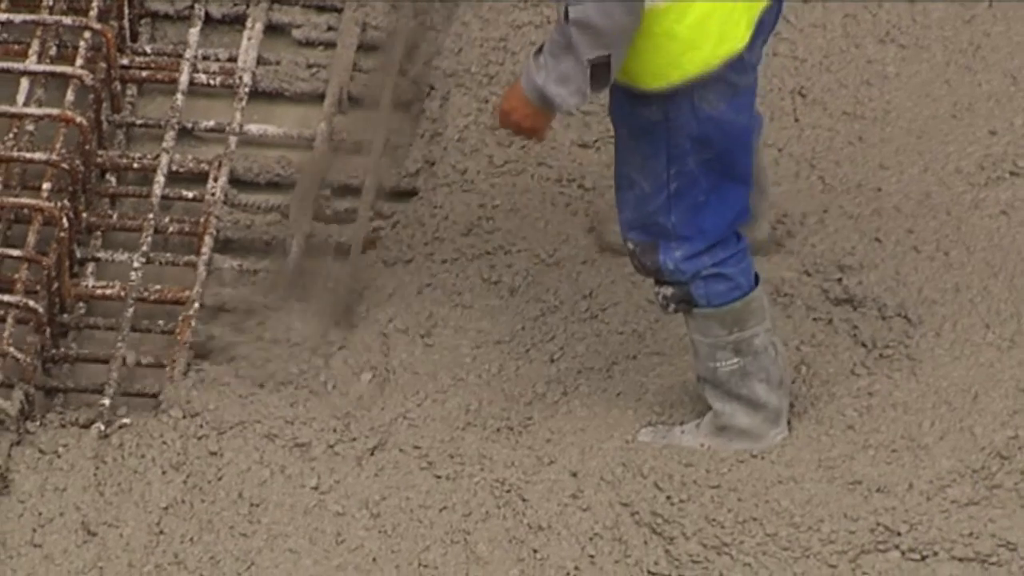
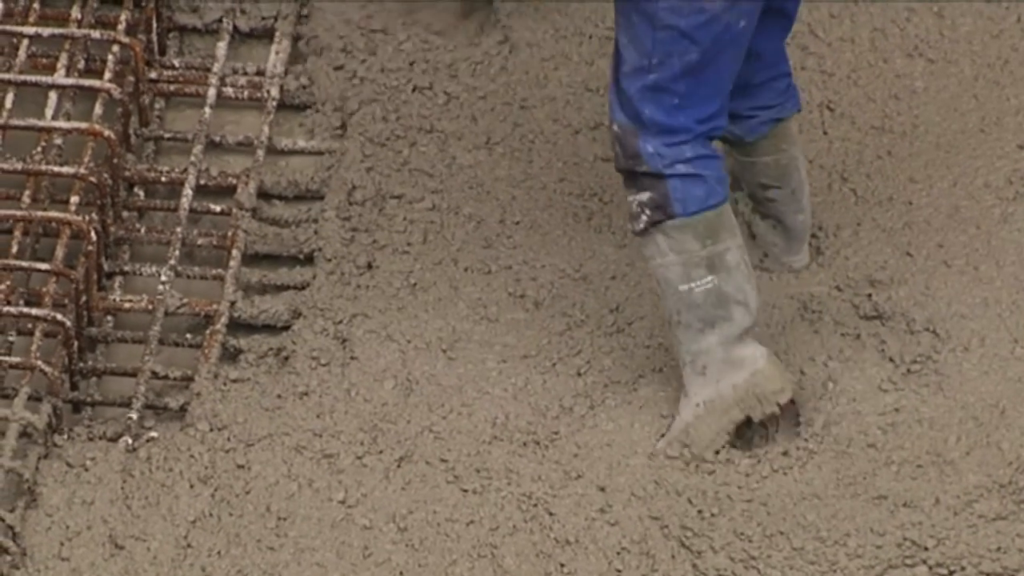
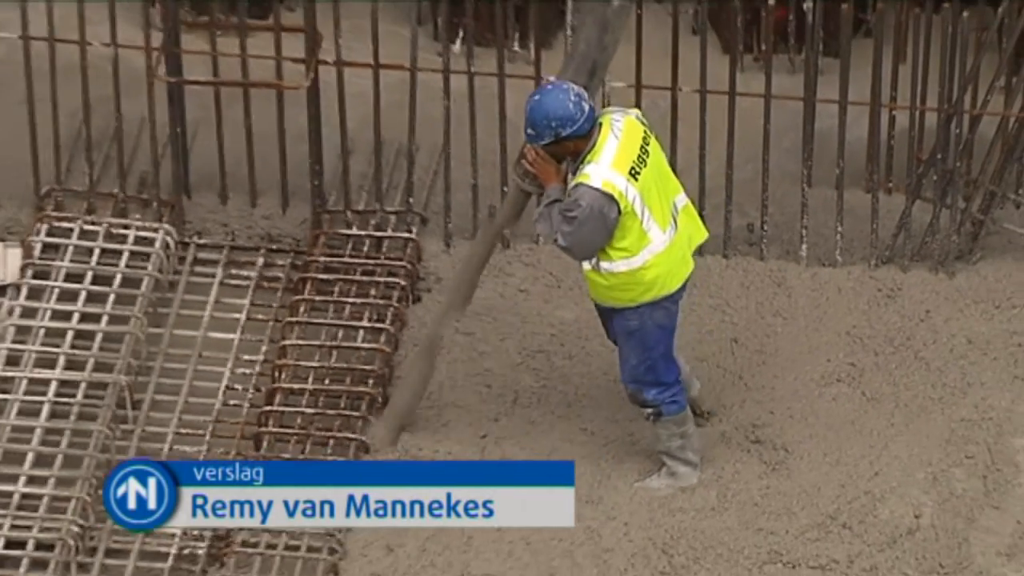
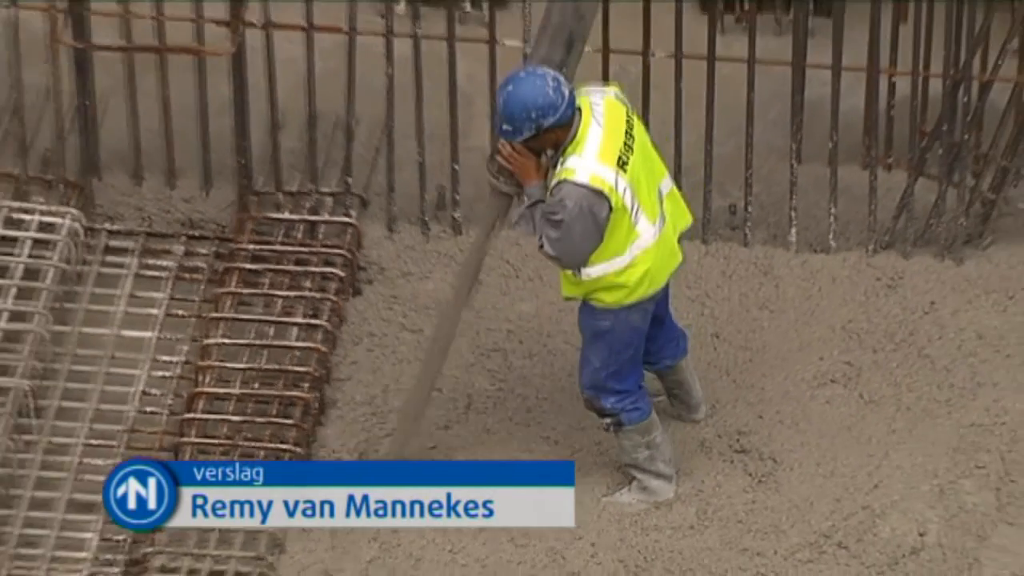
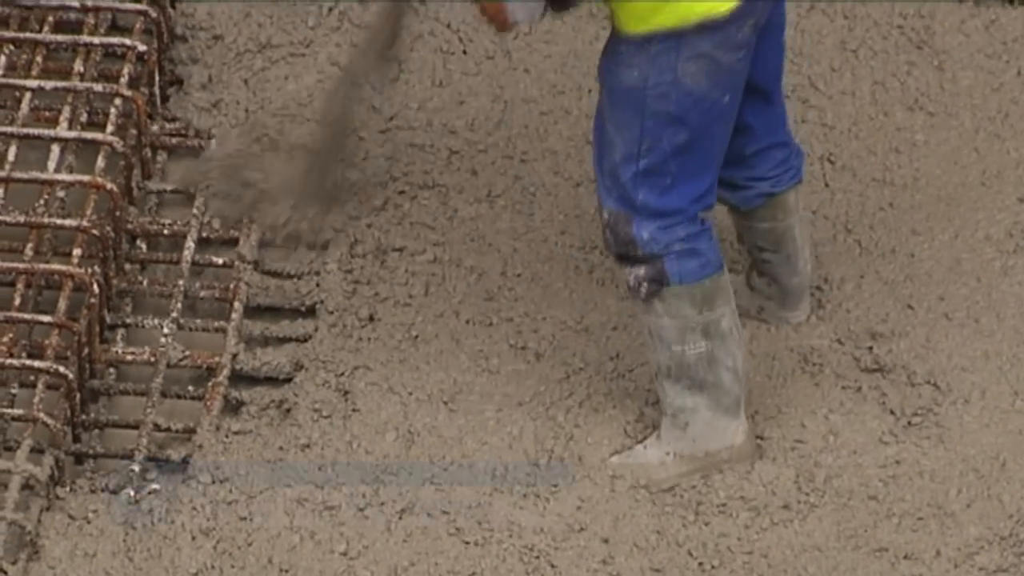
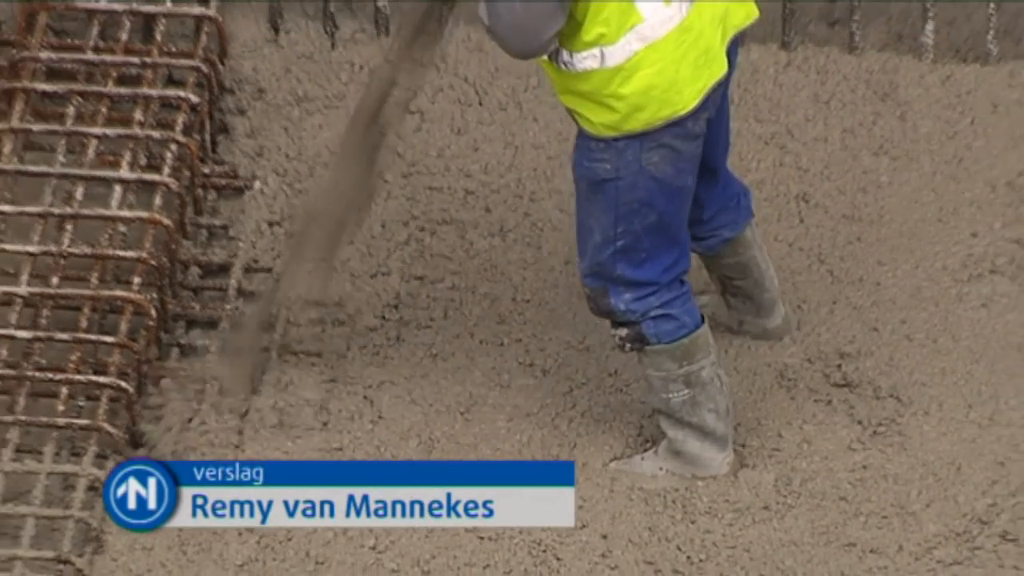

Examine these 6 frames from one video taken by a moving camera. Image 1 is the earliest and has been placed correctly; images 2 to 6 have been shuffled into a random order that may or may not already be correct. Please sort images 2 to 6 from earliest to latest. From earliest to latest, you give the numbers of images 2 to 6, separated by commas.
2, 5, 6, 4, 3
